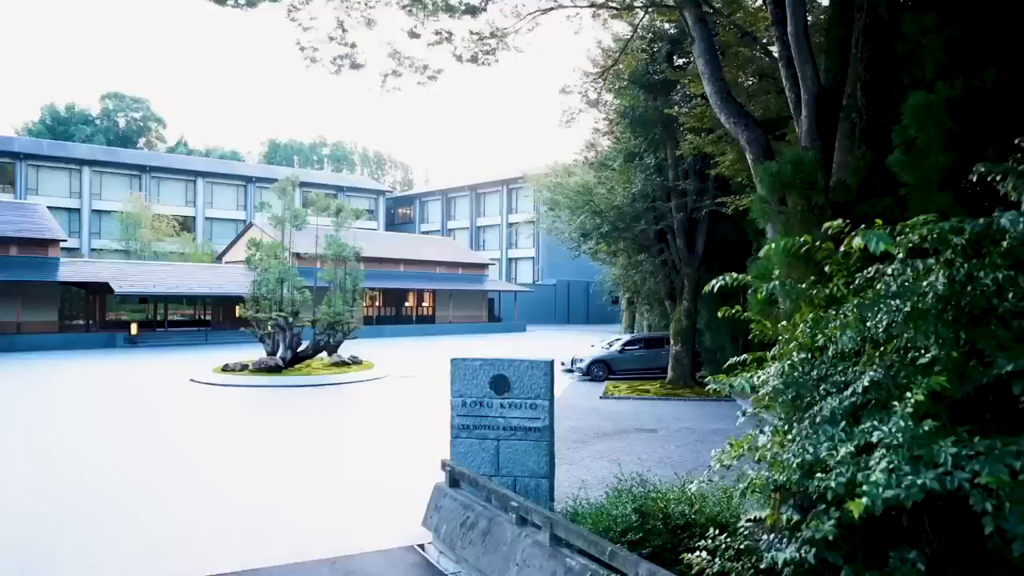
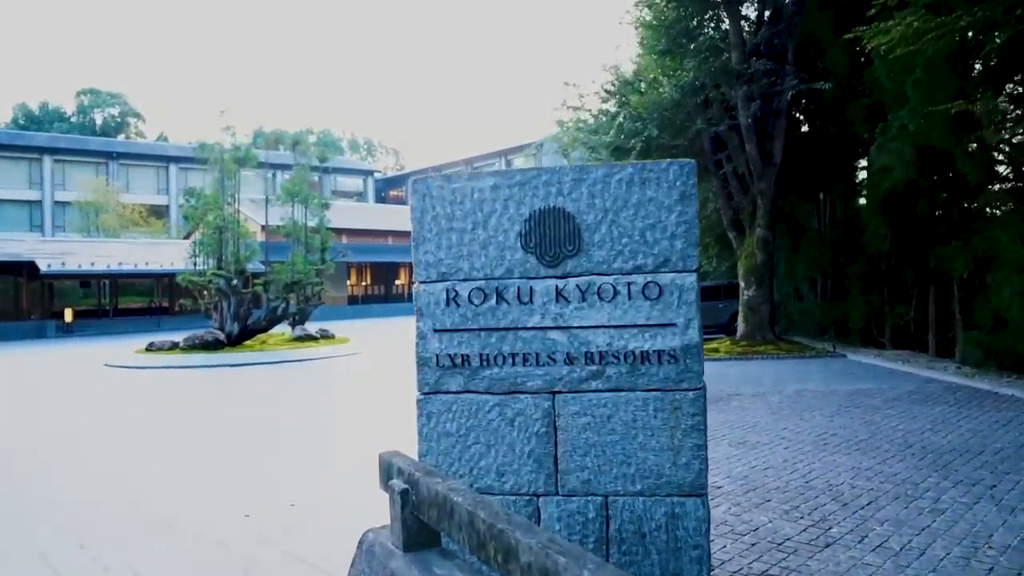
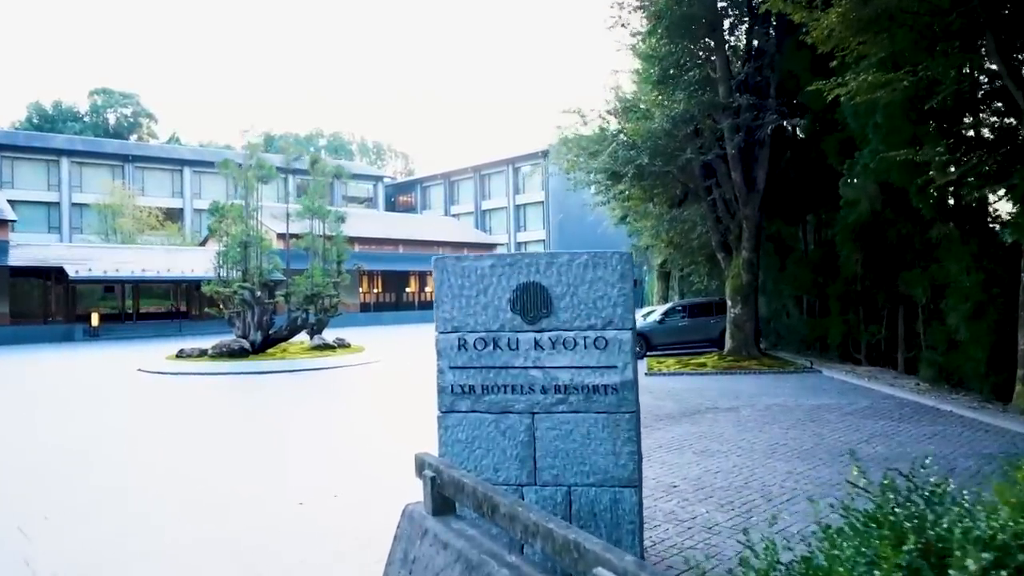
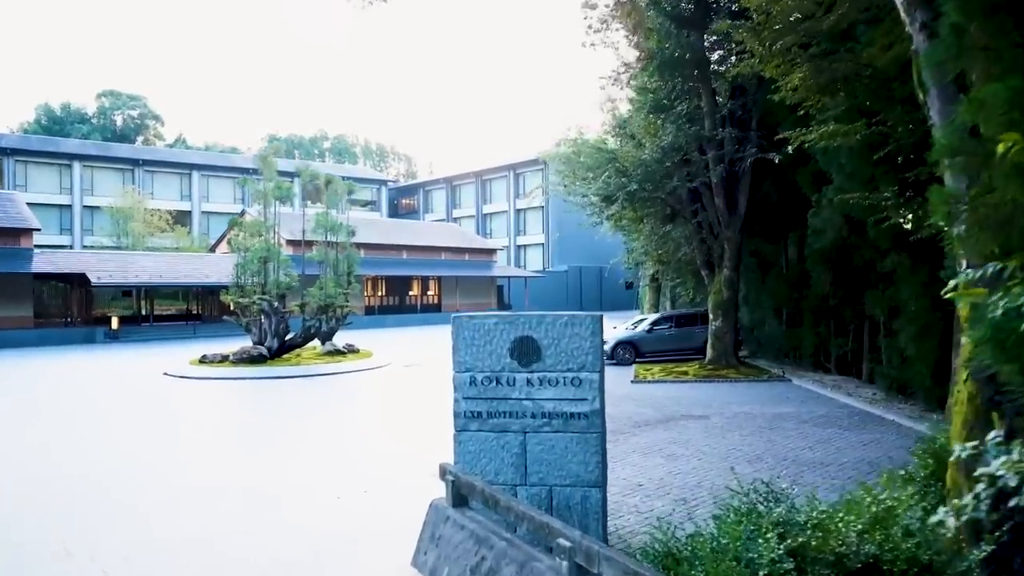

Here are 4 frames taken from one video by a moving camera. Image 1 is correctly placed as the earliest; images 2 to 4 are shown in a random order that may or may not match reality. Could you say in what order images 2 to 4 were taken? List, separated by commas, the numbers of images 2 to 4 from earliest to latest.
4, 3, 2
